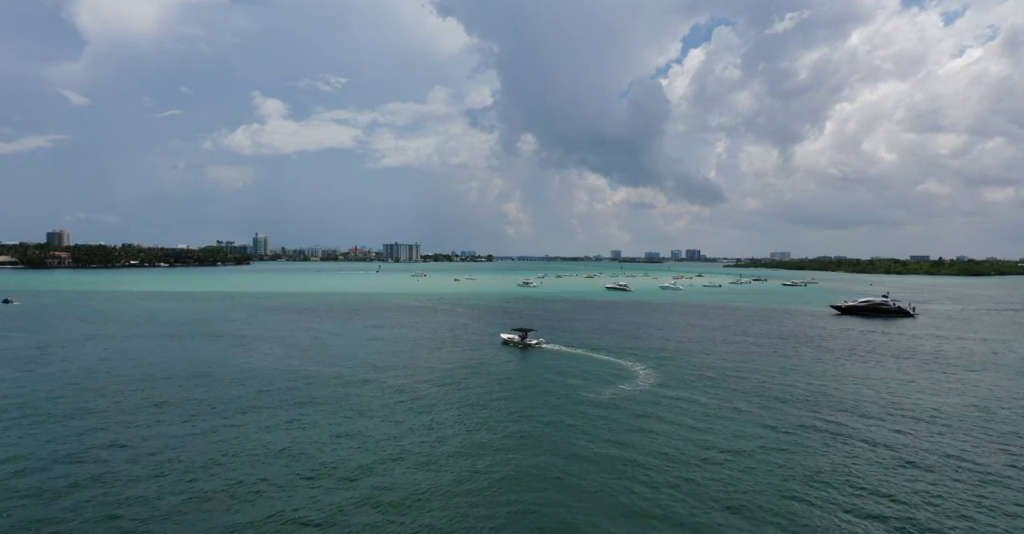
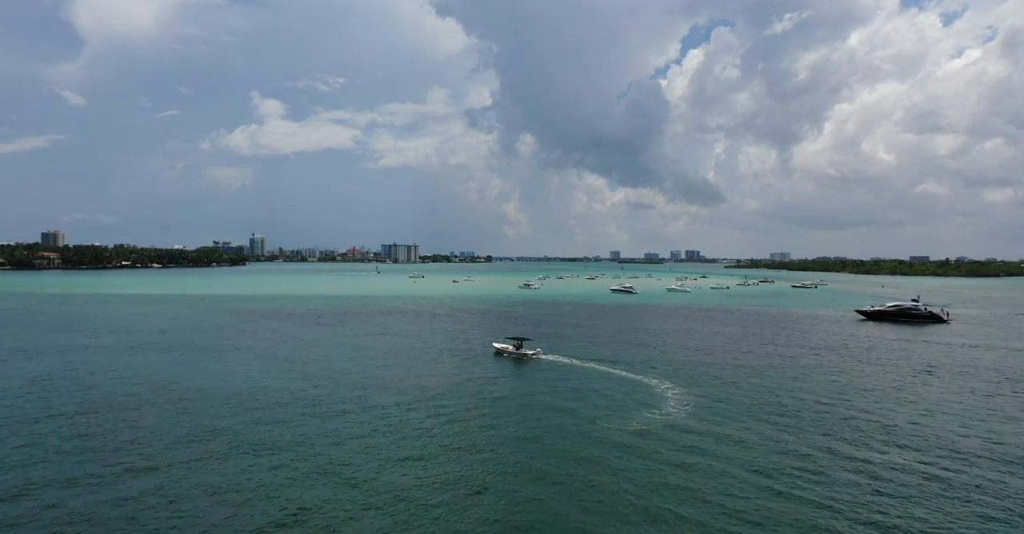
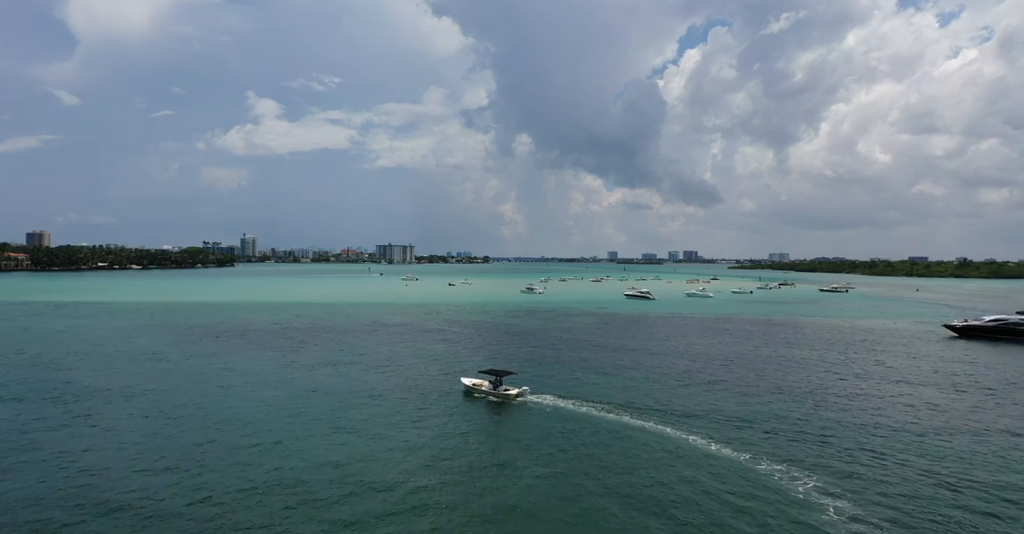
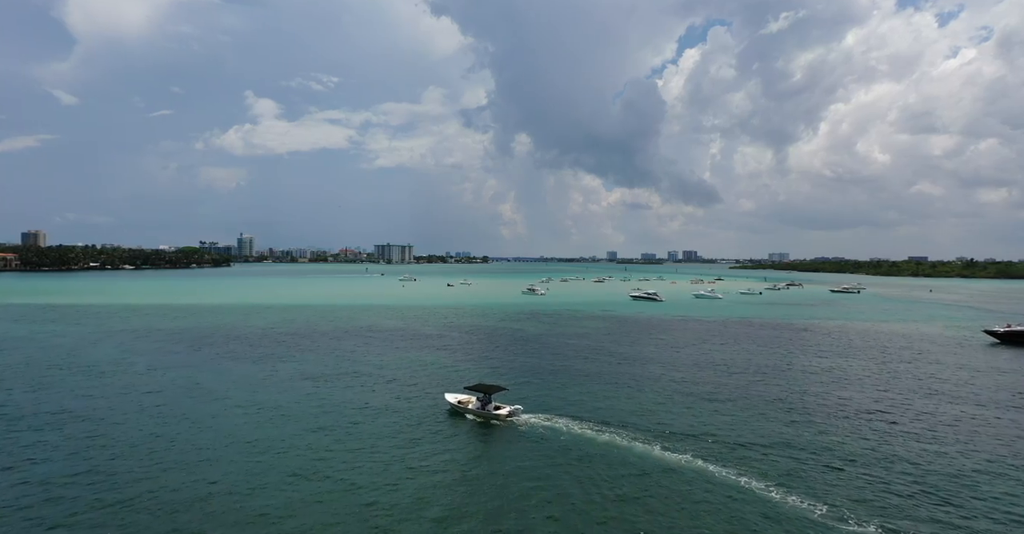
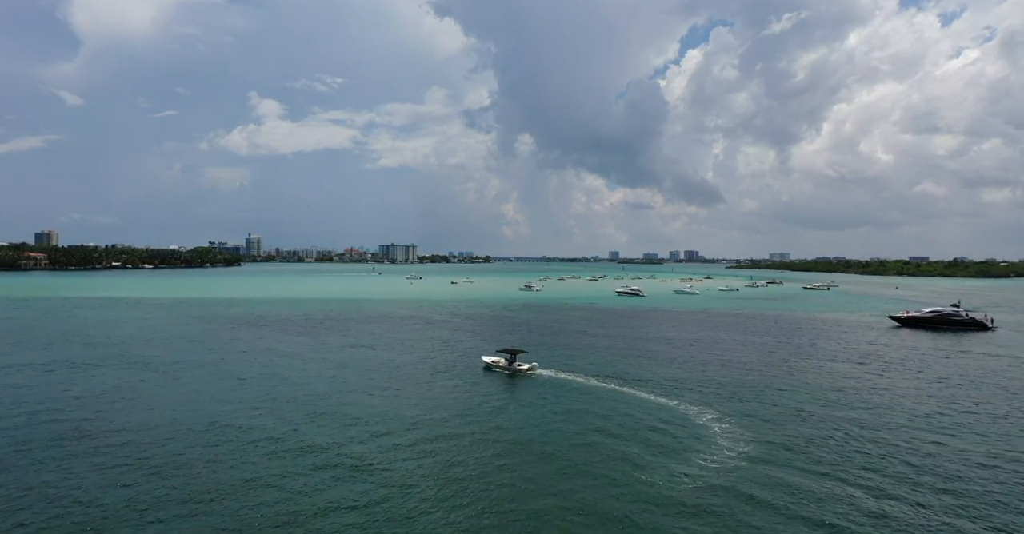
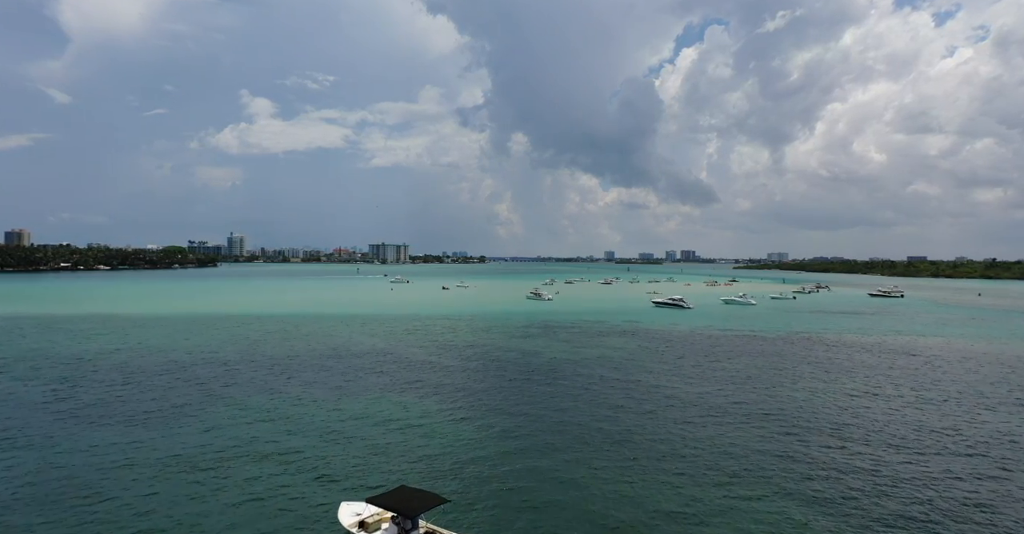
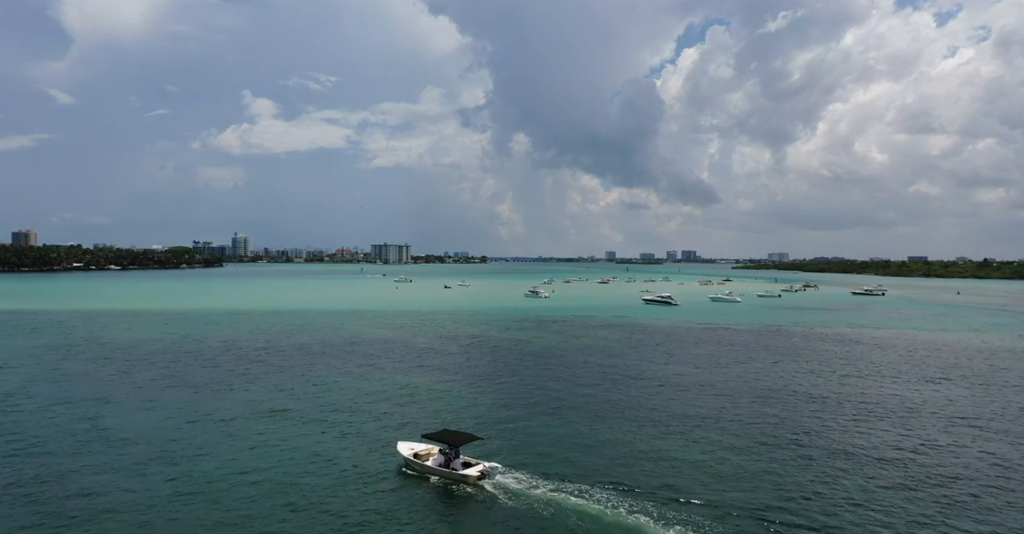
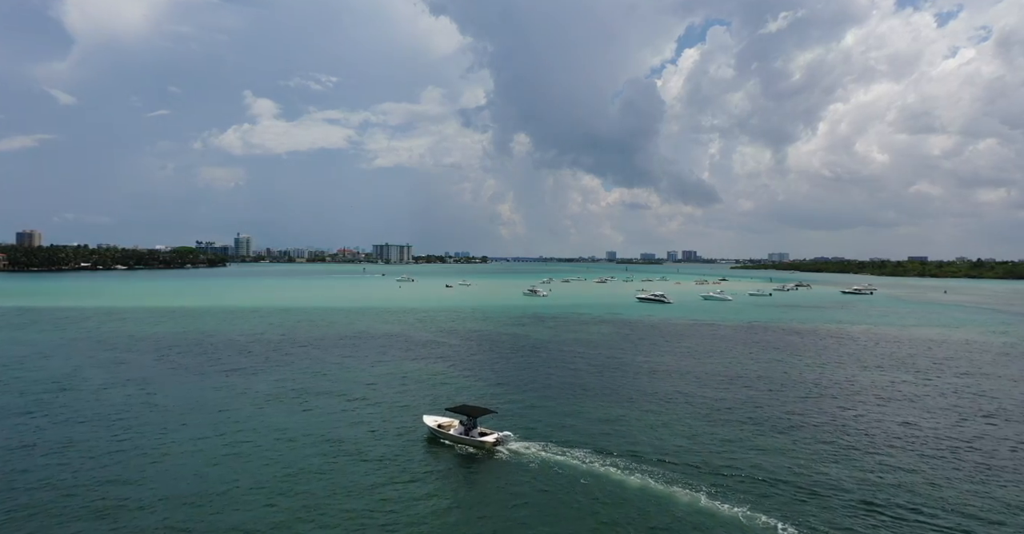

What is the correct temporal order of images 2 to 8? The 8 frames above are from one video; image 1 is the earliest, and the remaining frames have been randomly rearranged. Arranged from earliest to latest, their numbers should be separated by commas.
2, 5, 3, 4, 8, 7, 6
